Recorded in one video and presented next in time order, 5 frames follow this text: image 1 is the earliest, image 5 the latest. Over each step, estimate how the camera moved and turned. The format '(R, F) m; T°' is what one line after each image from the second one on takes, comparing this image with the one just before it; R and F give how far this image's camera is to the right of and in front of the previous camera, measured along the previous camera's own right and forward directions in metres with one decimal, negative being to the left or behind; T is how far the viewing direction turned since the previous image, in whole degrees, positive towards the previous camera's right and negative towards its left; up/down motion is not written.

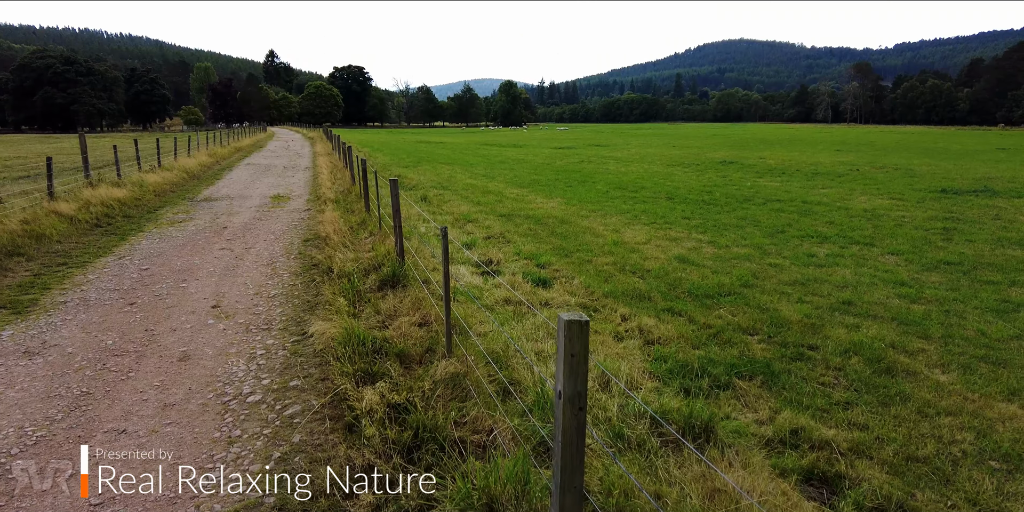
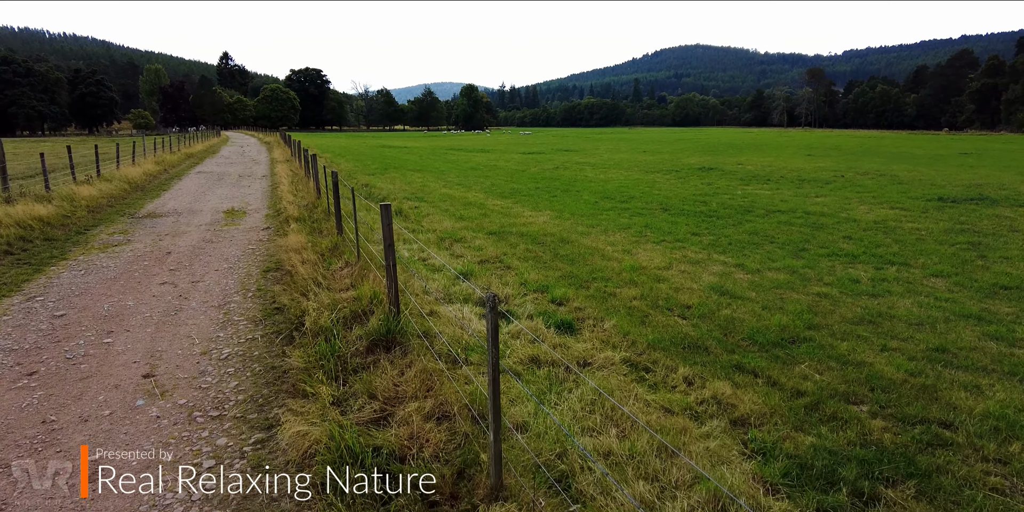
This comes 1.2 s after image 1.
(-0.6, +1.7) m; +3°
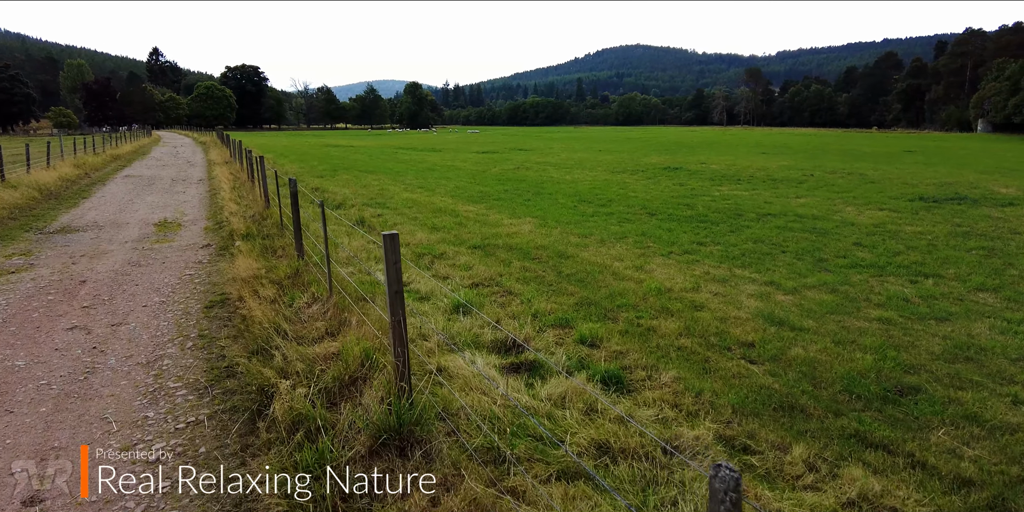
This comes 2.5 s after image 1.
(-0.7, +1.7) m; +5°
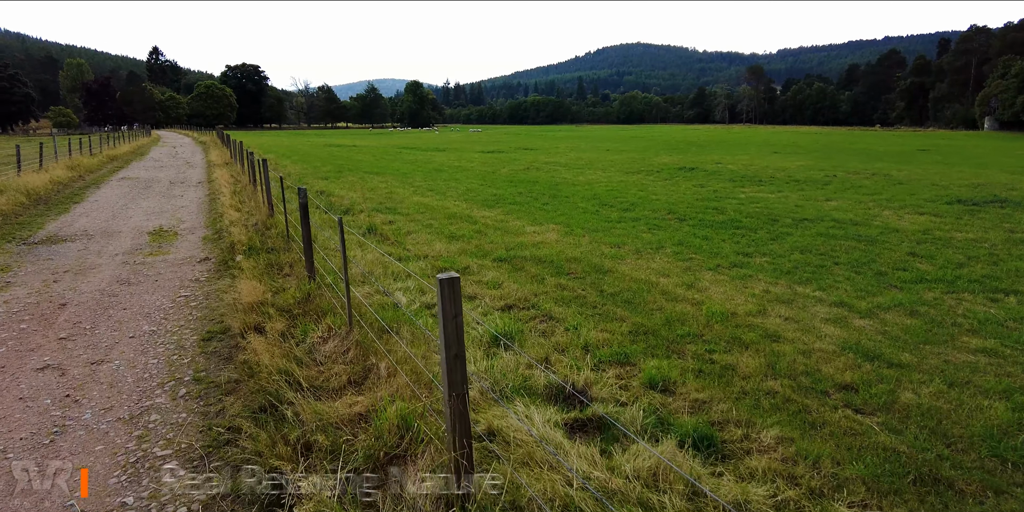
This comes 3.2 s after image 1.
(-0.4, +1.0) m; 0°
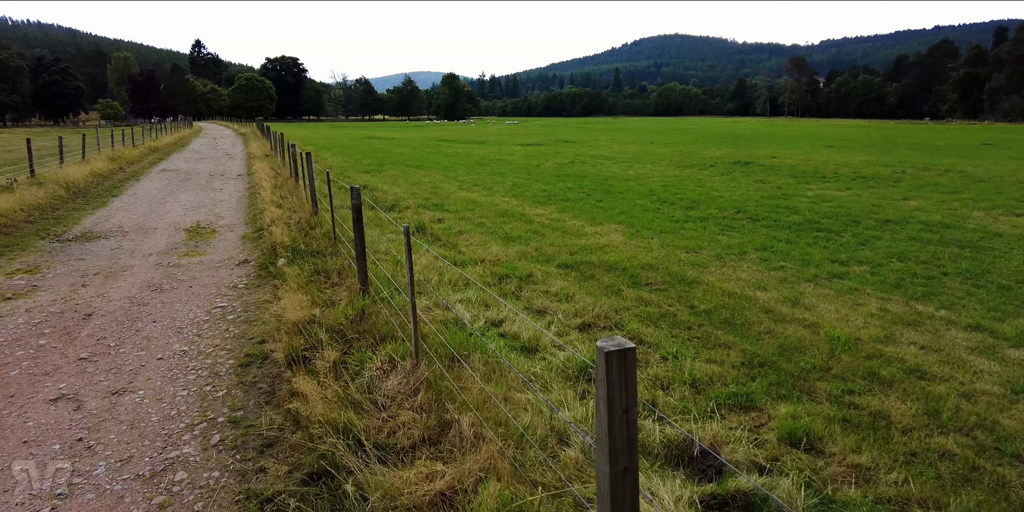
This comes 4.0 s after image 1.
(-0.5, +1.0) m; -3°
